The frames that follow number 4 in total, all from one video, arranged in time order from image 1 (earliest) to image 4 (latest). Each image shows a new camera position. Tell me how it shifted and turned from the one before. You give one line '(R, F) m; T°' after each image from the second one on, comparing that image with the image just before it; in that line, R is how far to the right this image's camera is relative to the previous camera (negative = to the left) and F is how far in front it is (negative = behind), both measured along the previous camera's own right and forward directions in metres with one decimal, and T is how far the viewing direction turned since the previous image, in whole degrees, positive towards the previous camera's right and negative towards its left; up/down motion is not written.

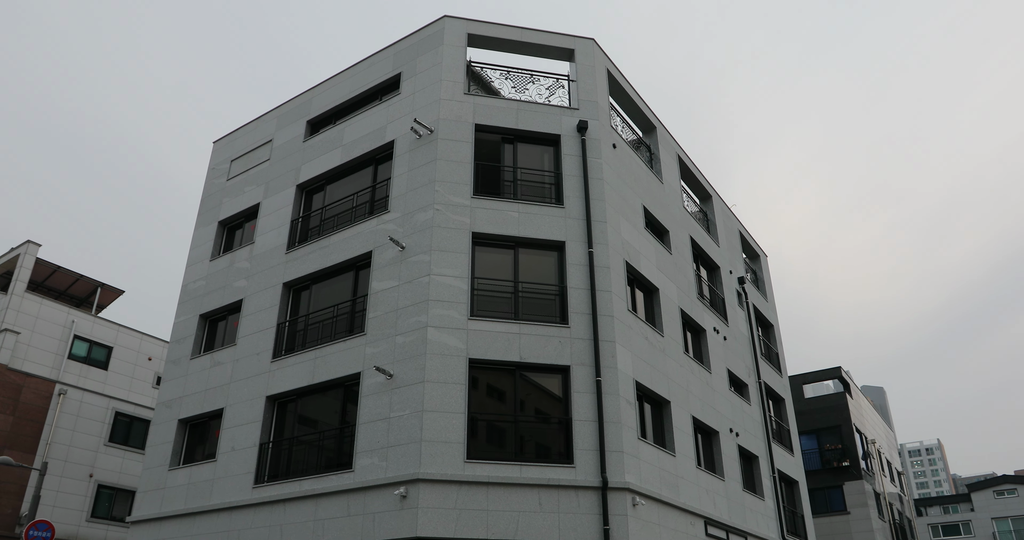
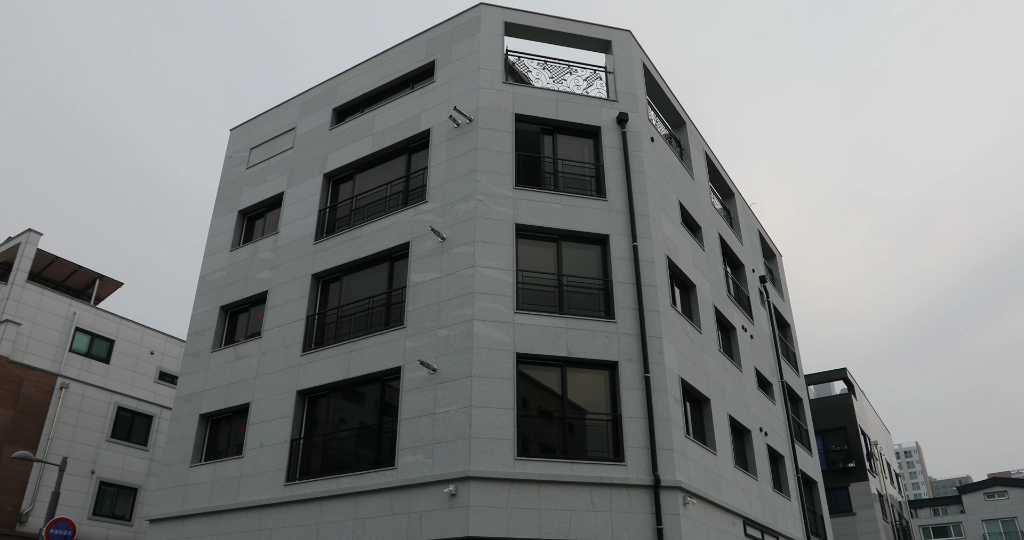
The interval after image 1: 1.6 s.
(-1.5, +0.5) m; +1°
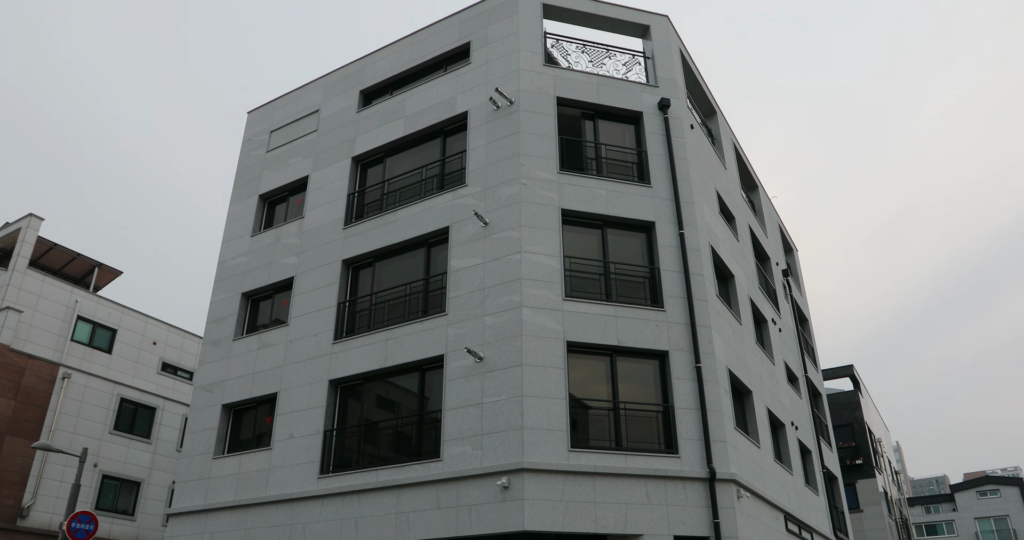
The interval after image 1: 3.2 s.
(-1.4, +0.6) m; +1°
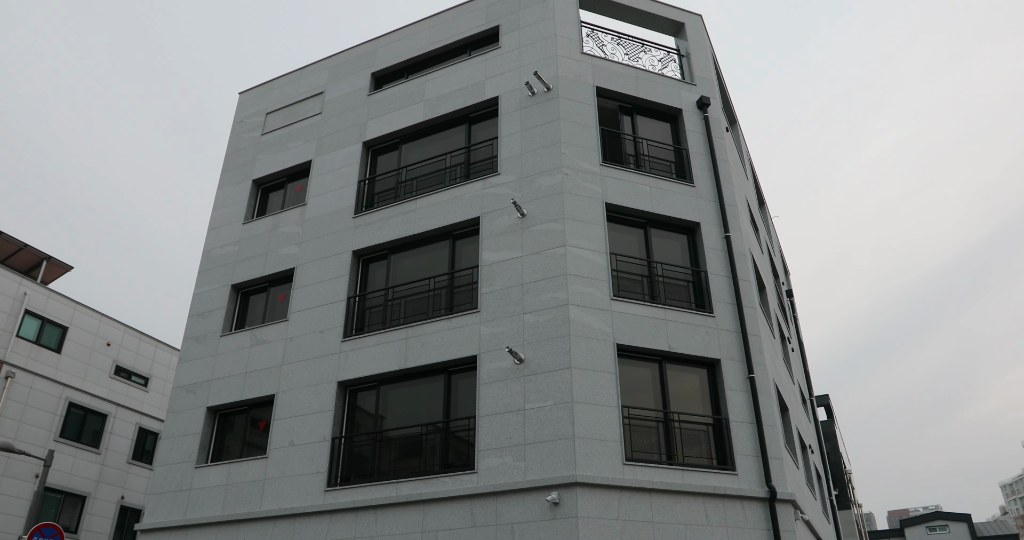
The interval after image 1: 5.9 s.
(-2.0, +1.5) m; +4°
